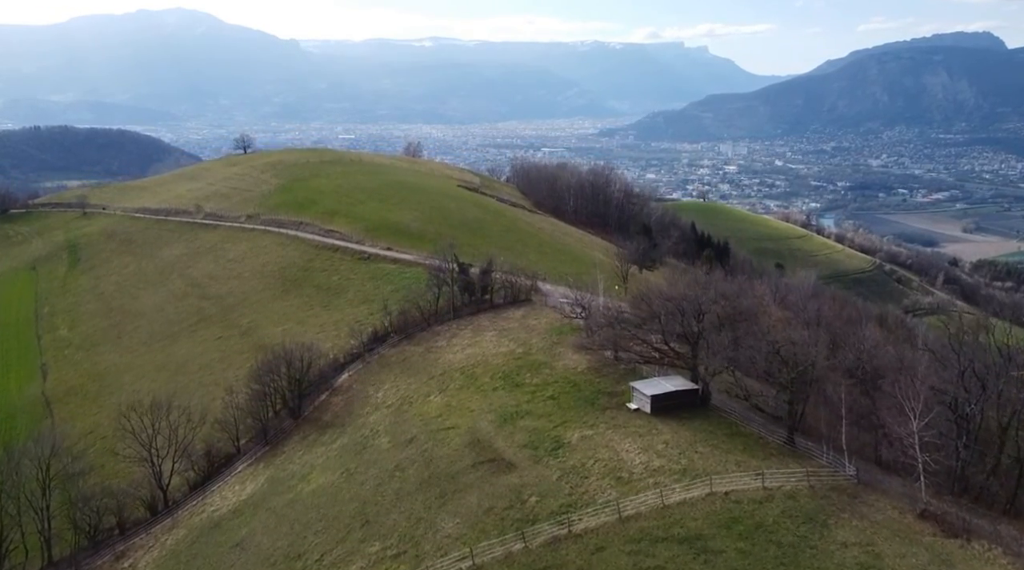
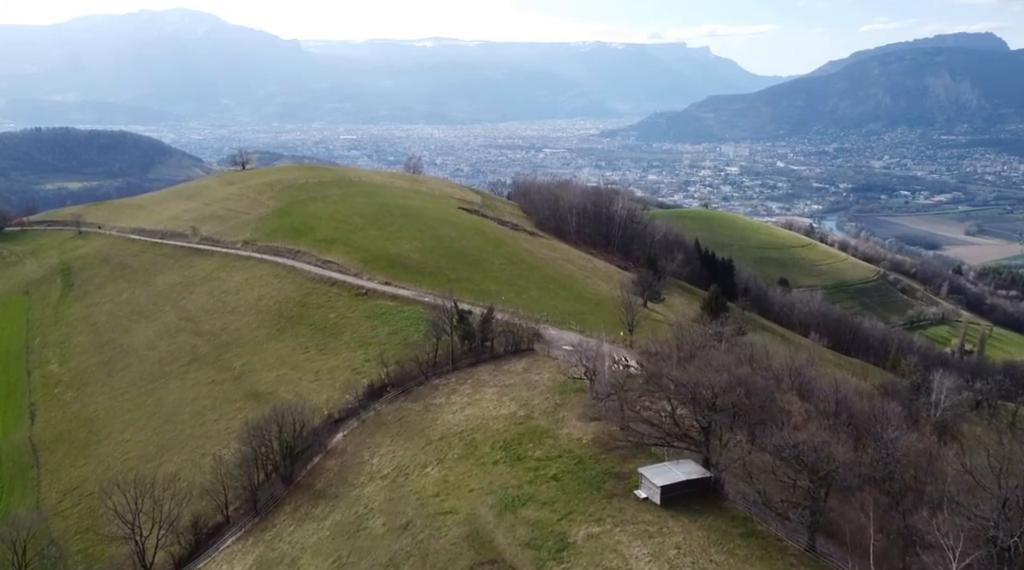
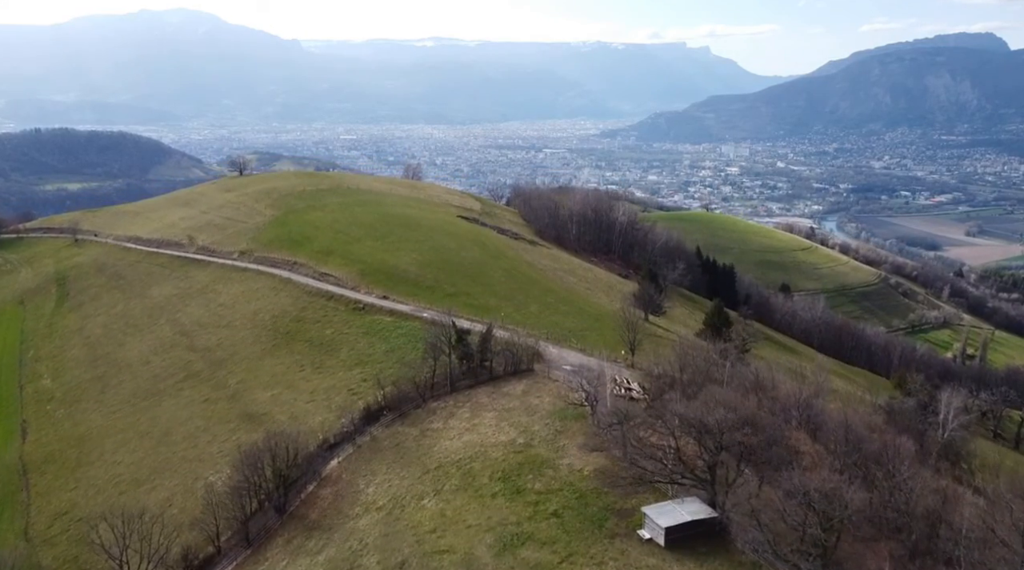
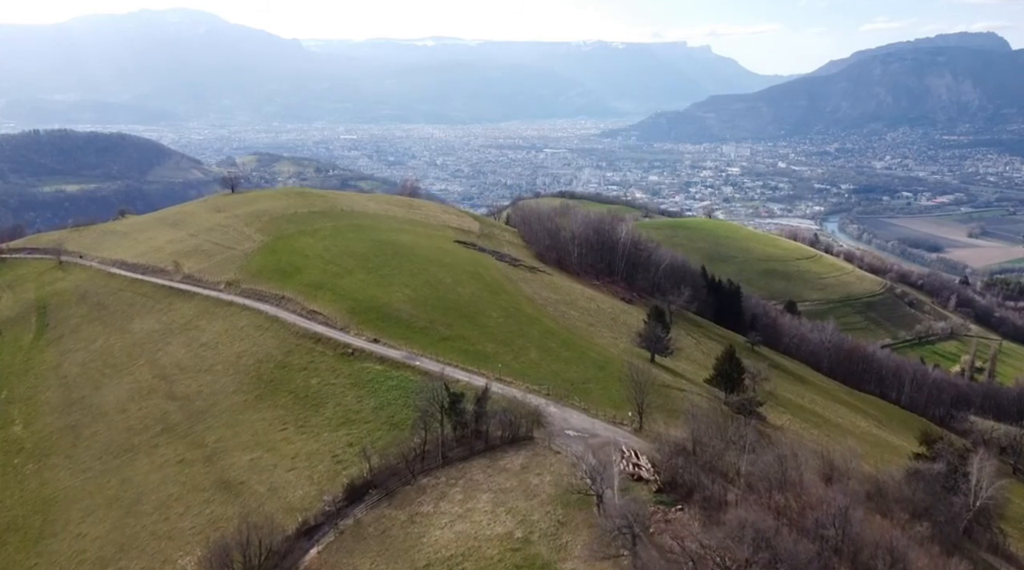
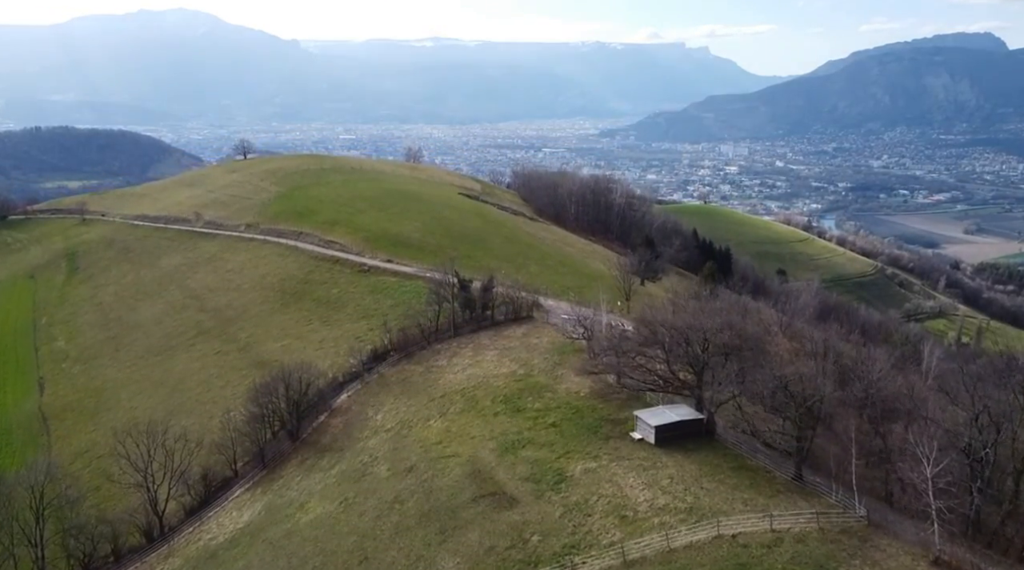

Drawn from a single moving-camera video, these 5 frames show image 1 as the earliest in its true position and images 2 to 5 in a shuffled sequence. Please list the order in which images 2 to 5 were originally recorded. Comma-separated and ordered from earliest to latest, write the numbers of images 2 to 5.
5, 2, 3, 4
